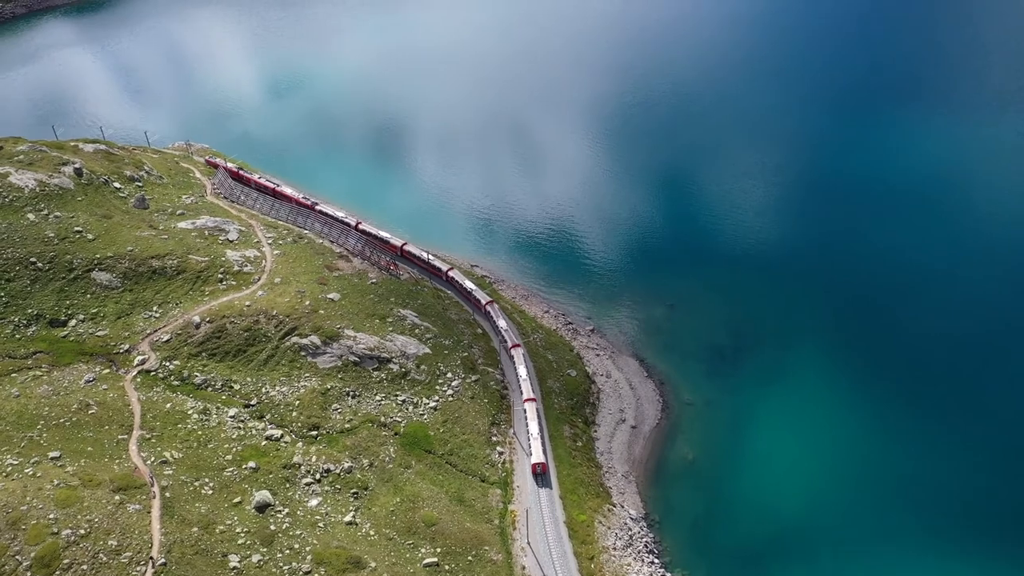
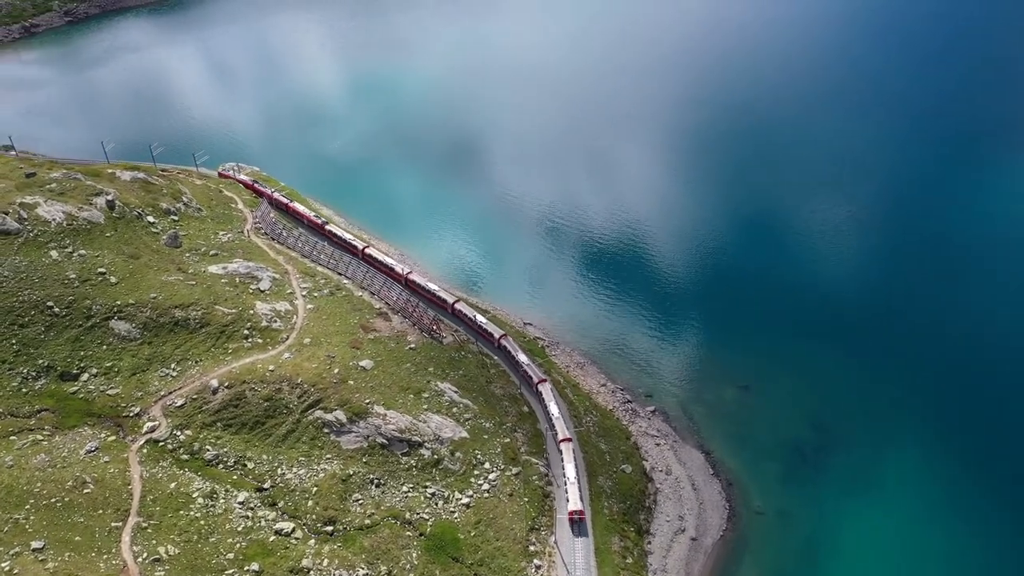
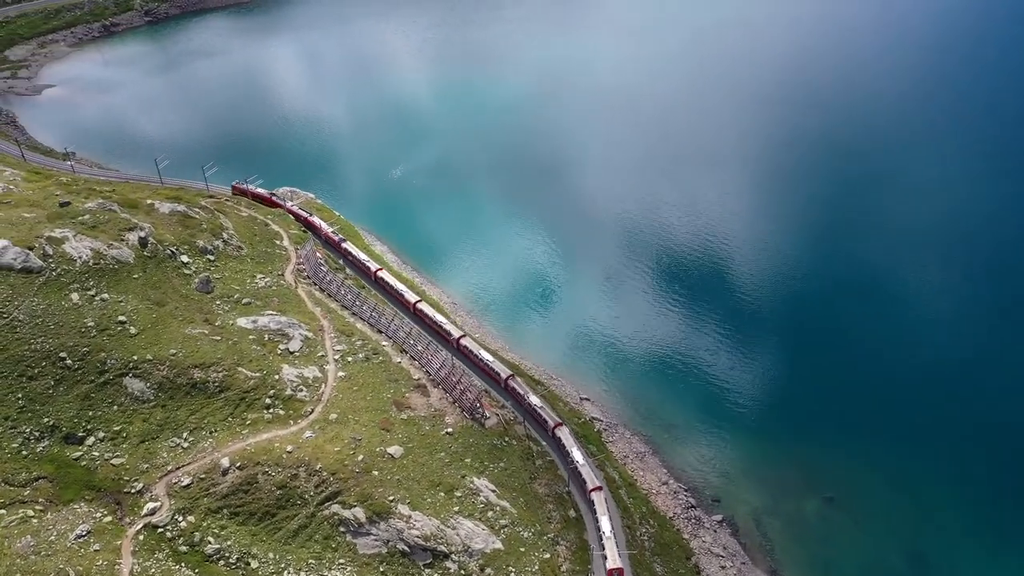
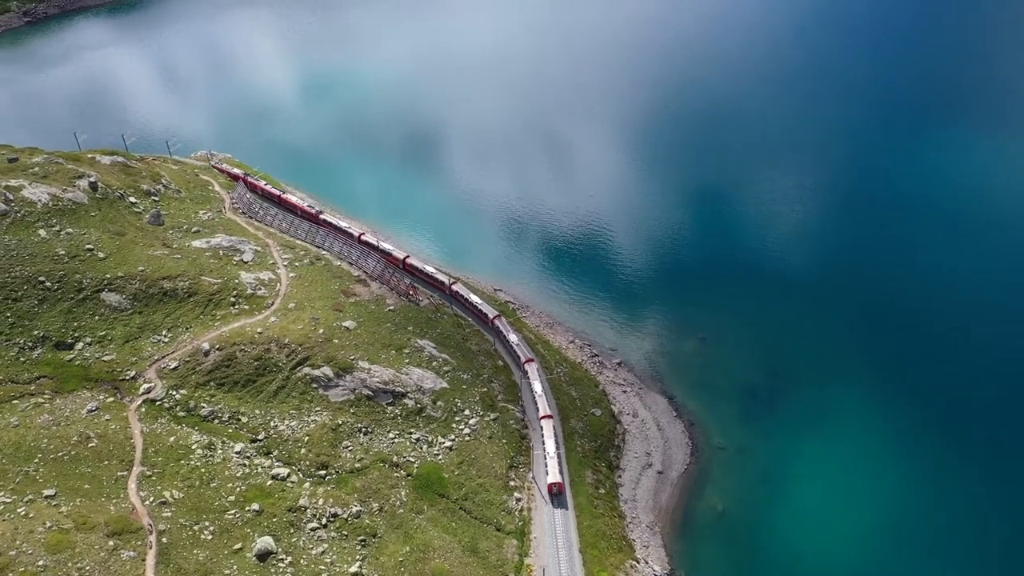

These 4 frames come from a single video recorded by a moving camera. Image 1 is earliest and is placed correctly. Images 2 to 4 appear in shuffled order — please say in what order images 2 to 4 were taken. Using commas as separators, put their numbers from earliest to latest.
4, 2, 3
